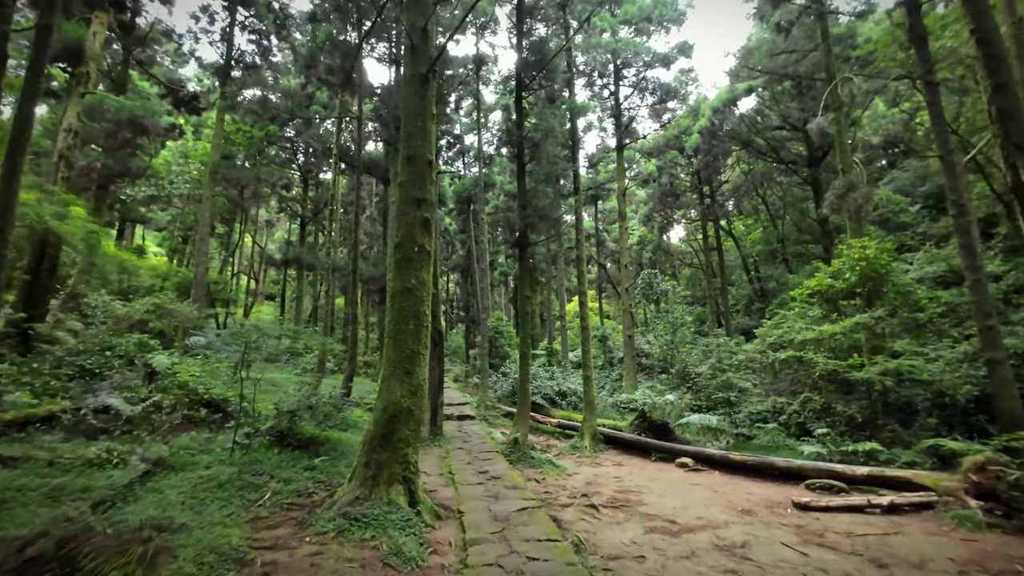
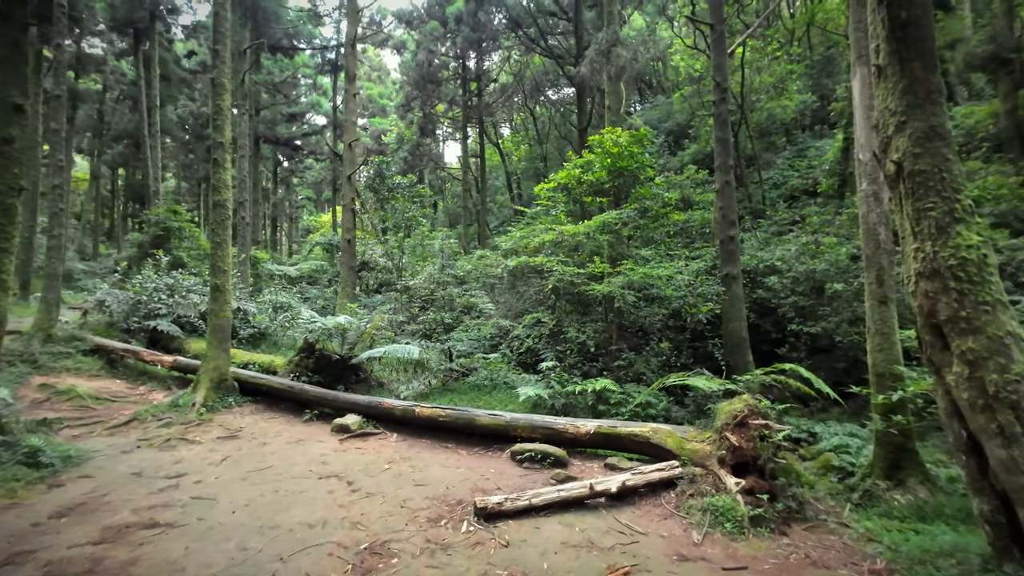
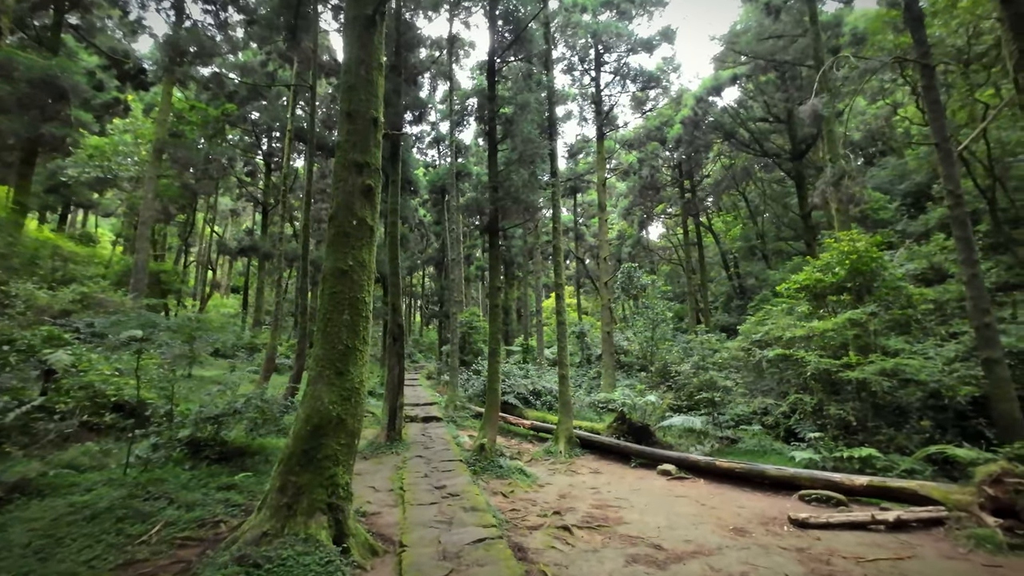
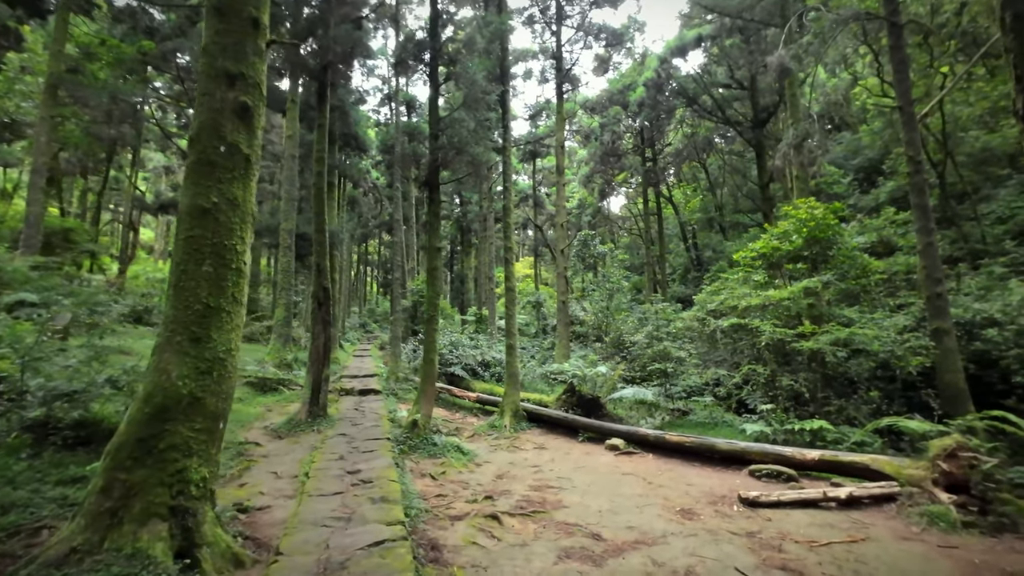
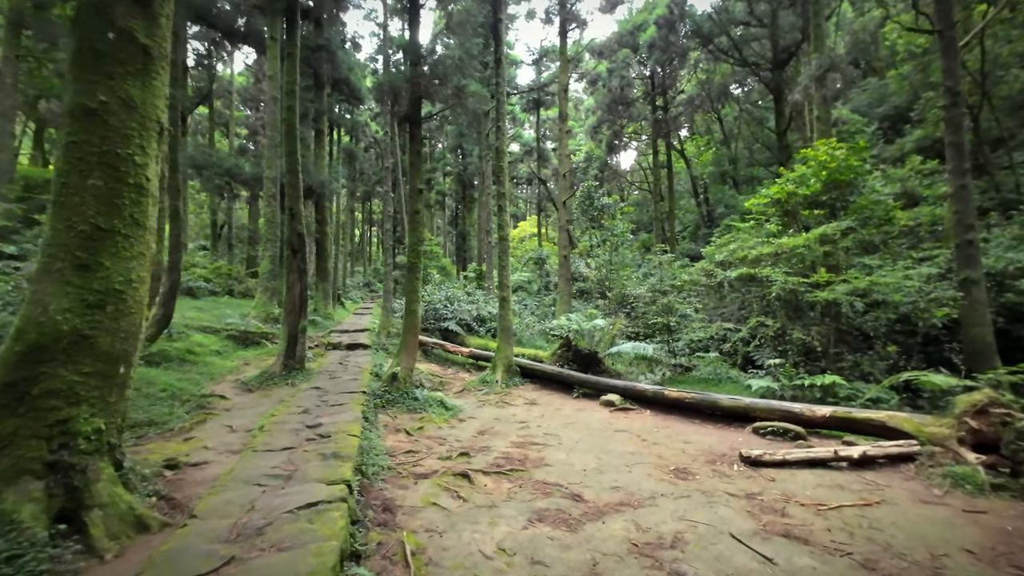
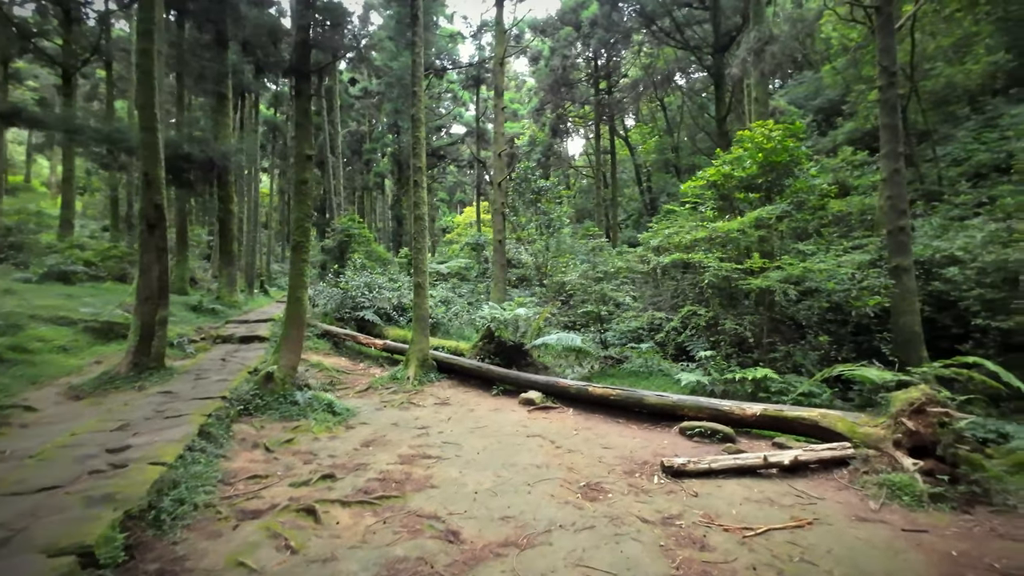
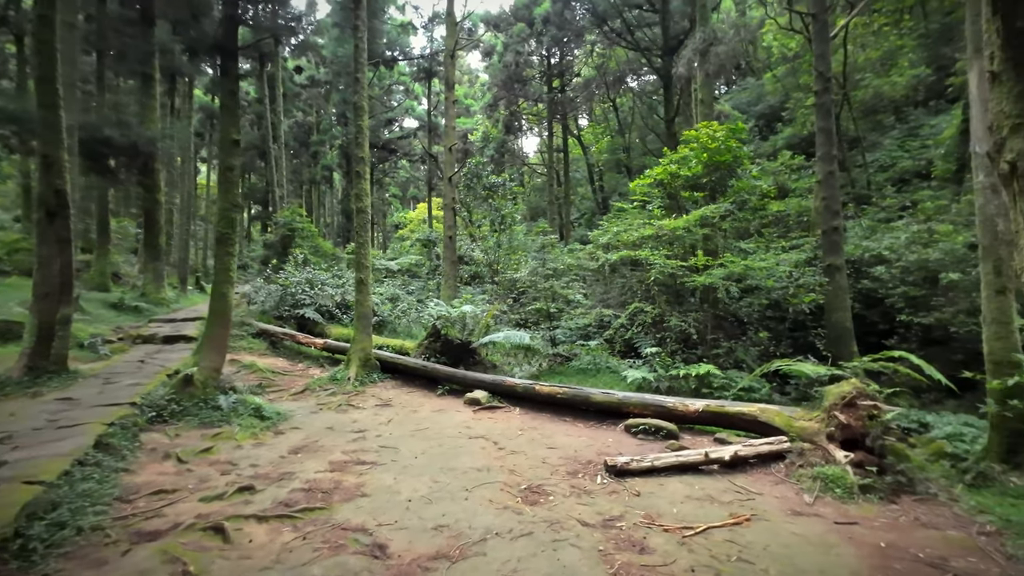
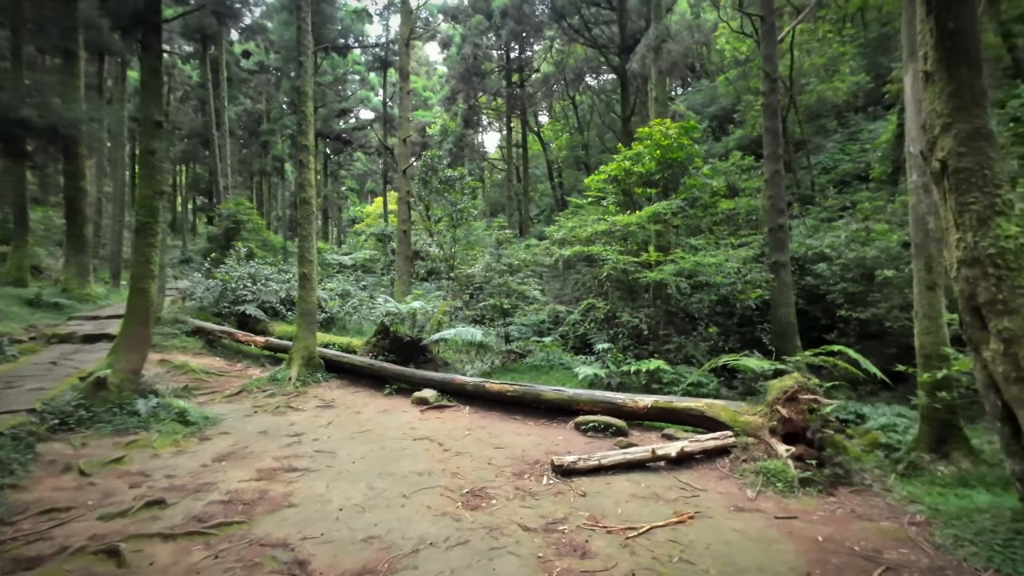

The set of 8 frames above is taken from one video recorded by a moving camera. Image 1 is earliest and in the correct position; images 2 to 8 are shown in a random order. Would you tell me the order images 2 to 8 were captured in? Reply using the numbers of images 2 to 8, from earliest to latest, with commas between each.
3, 4, 5, 6, 7, 8, 2
